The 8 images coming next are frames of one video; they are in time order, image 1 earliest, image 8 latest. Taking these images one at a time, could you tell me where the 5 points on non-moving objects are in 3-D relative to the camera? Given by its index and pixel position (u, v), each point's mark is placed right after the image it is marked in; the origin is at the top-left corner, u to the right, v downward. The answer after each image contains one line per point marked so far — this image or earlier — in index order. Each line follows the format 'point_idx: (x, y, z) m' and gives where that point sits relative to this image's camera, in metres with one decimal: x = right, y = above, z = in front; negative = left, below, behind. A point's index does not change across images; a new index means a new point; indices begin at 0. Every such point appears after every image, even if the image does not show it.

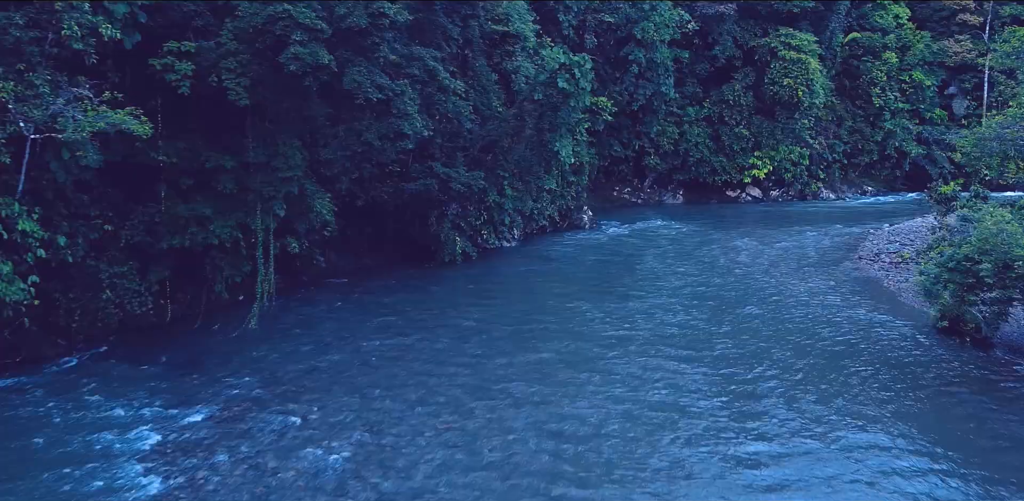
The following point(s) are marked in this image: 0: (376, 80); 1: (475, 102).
0: (-2.1, +2.7, +14.6) m
1: (-0.7, +3.0, +18.8) m
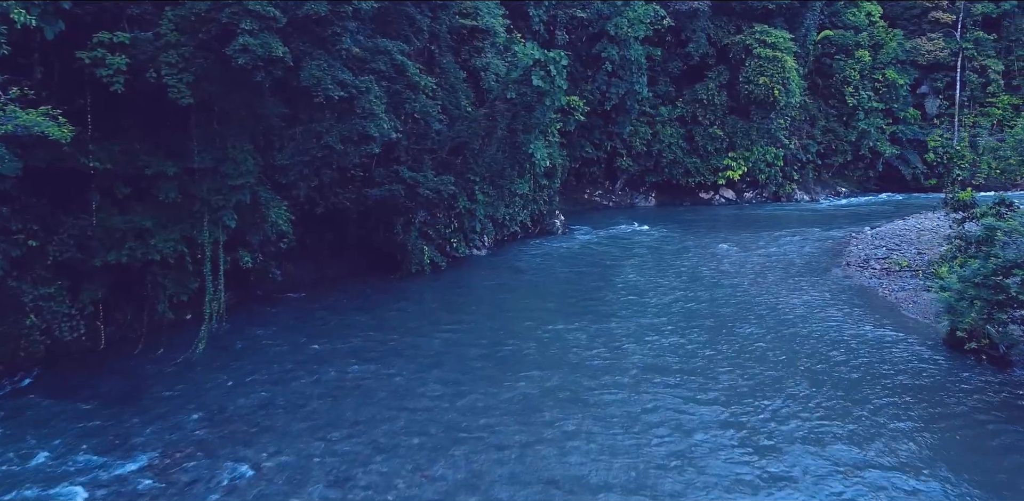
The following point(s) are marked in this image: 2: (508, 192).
0: (-2.5, +2.5, +13.3) m
1: (-1.3, +2.8, +17.5) m
2: (-0.1, +1.2, +19.4) m
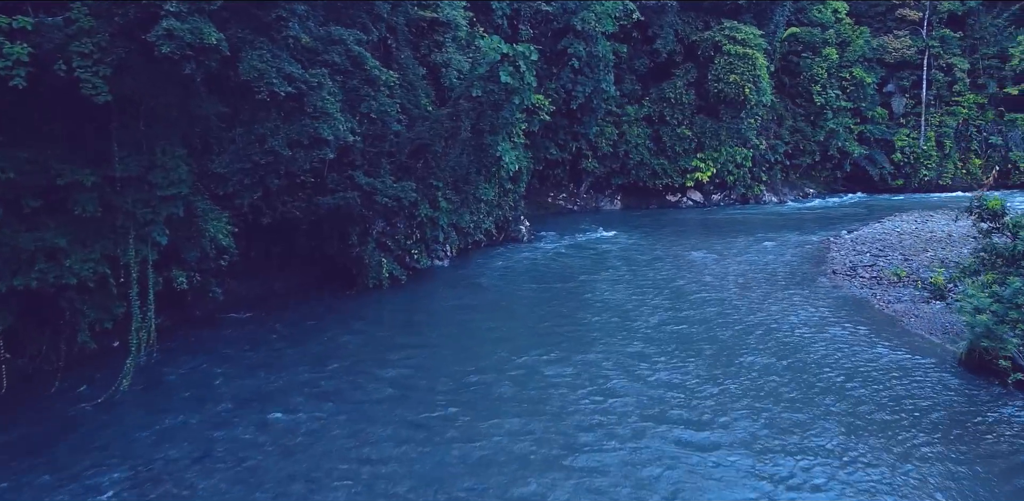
0: (-2.9, +2.3, +11.7) m
1: (-1.9, +2.6, +16.0) m
2: (-0.7, +1.0, +17.9) m
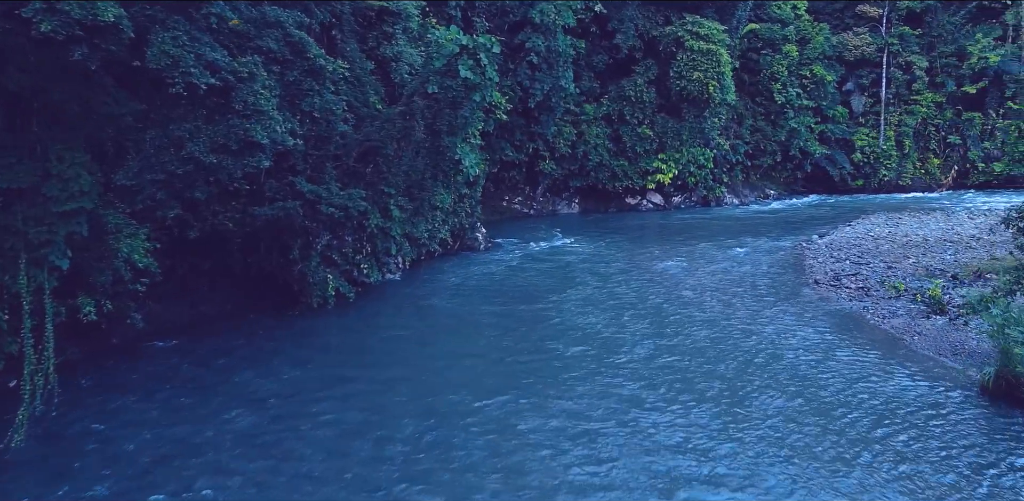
0: (-3.2, +2.1, +9.9) m
1: (-2.5, +2.3, +14.3) m
2: (-1.4, +0.8, +16.3) m
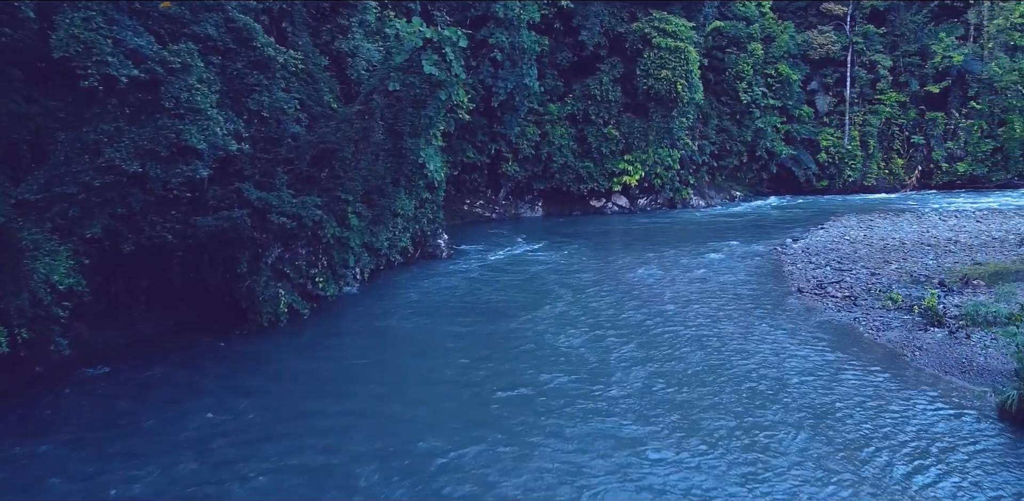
0: (-3.4, +1.9, +8.7) m
1: (-2.9, +2.2, +13.0) m
2: (-2.0, +0.6, +15.1) m
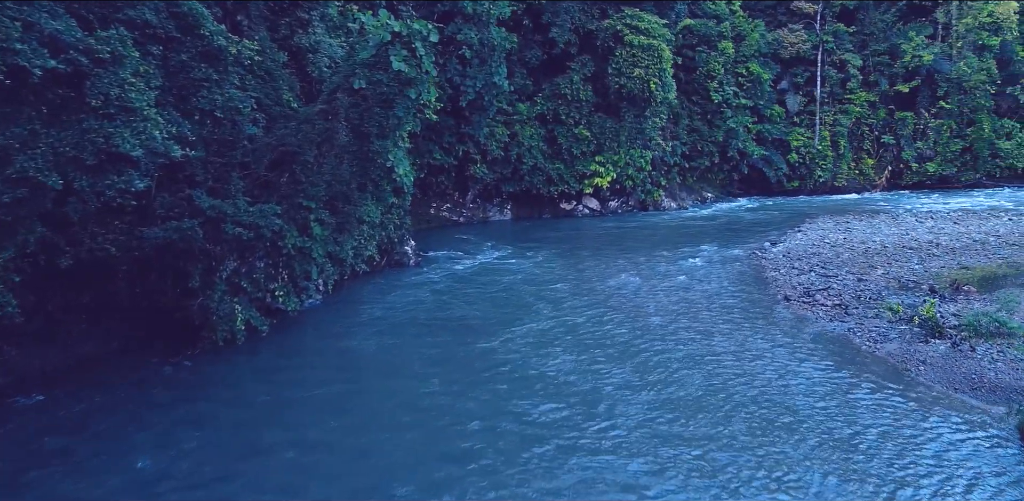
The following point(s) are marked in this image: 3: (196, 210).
0: (-3.6, +1.7, +7.6) m
1: (-3.2, +2.0, +12.0) m
2: (-2.4, +0.4, +14.1) m
3: (-3.6, +0.5, +10.8) m
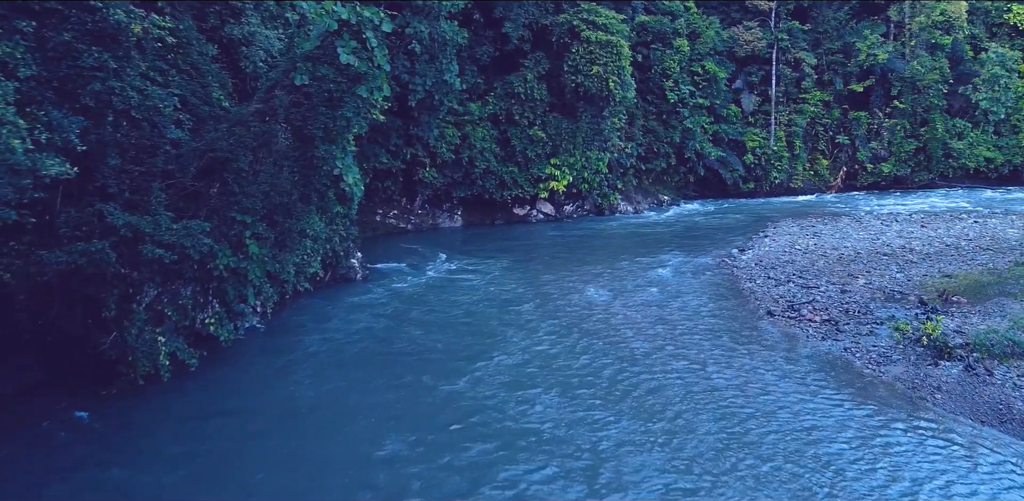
0: (-3.7, +1.5, +5.9) m
1: (-3.6, +1.8, +10.3) m
2: (-2.9, +0.2, +12.5) m
3: (-3.9, +0.2, +9.1) m
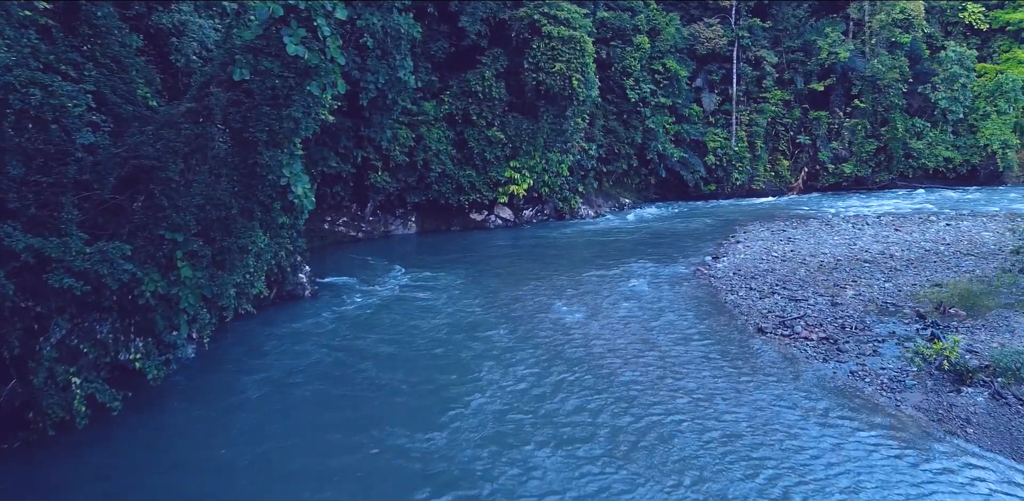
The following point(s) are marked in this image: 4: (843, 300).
0: (-3.6, +1.2, +4.3) m
1: (-3.8, +1.5, +8.7) m
2: (-3.2, 0.0, +10.9) m
3: (-4.1, 0.0, +7.5) m
4: (+5.2, -0.8, +14.7) m
